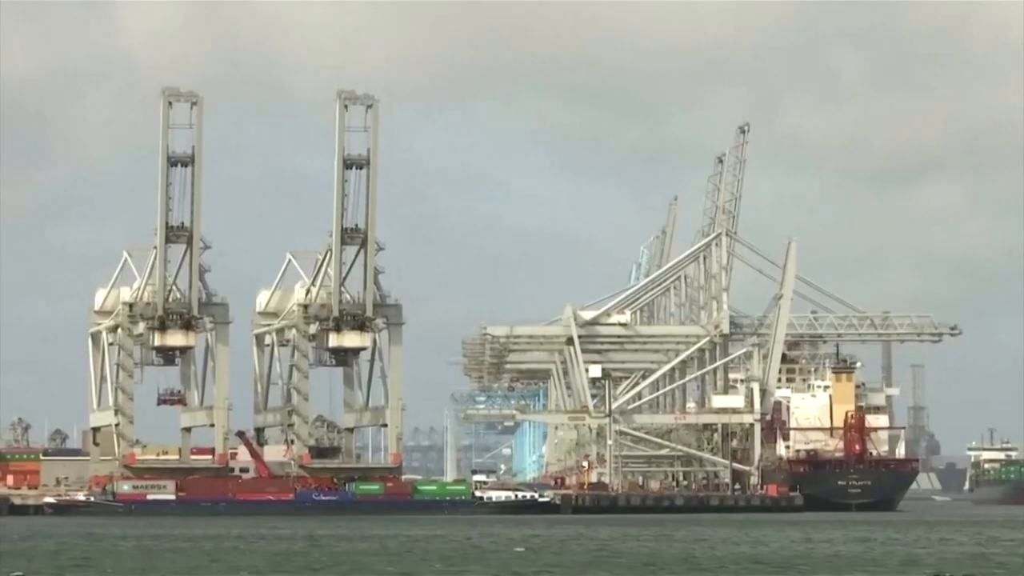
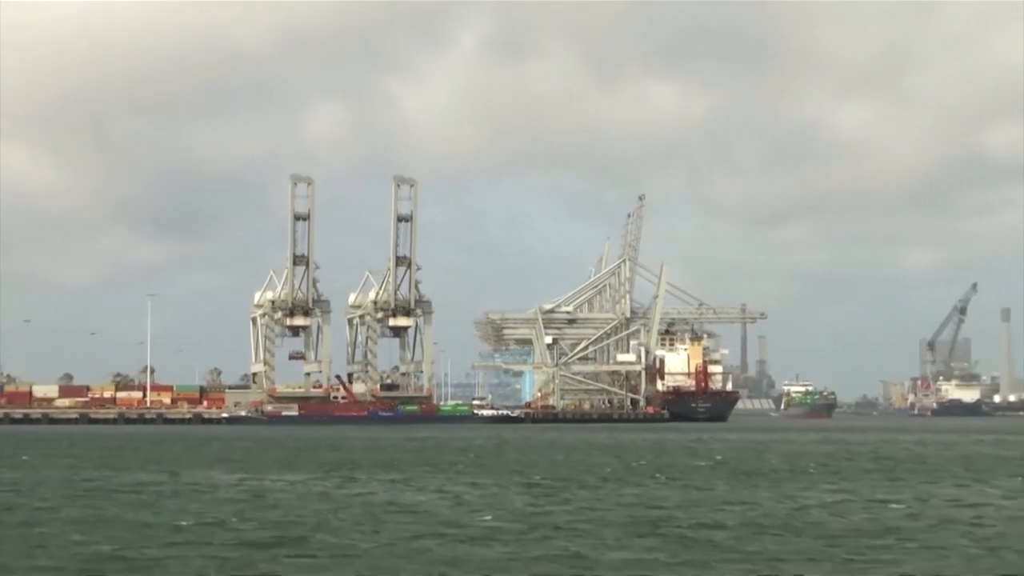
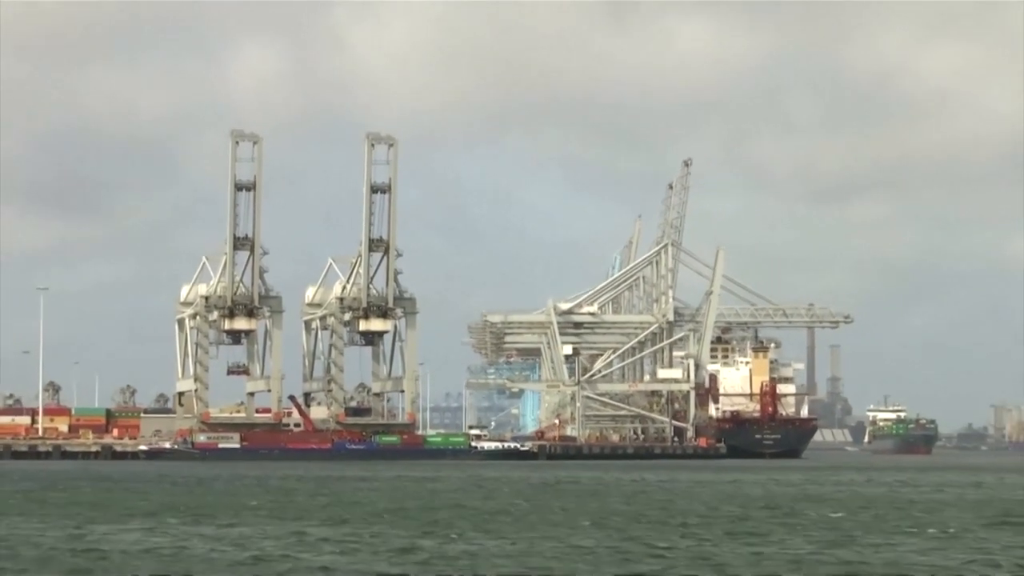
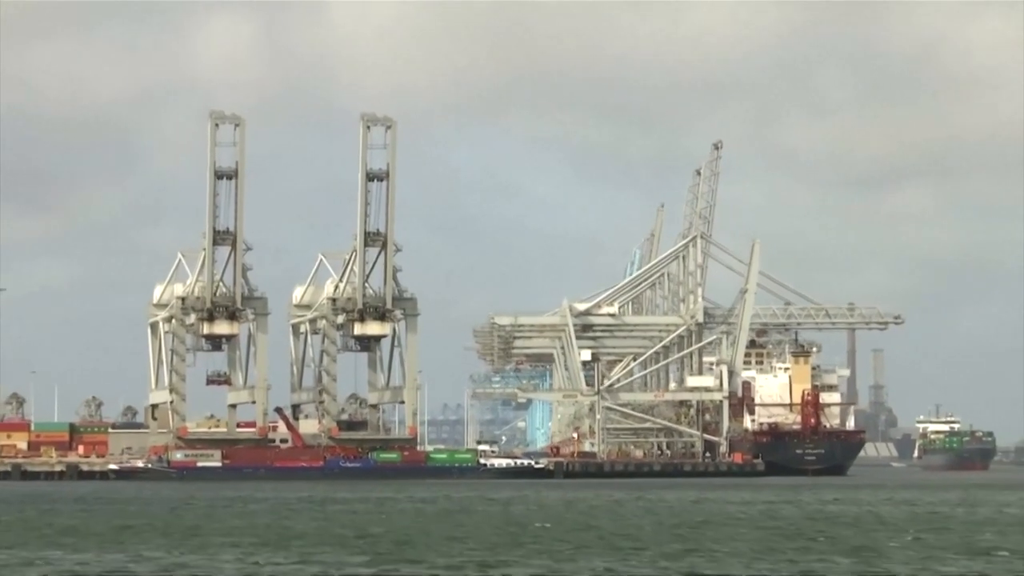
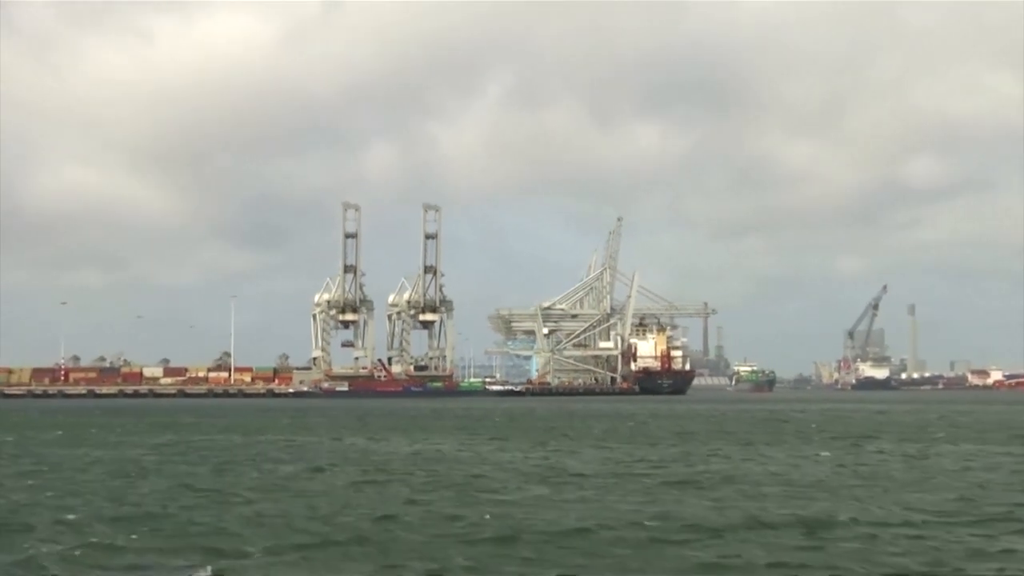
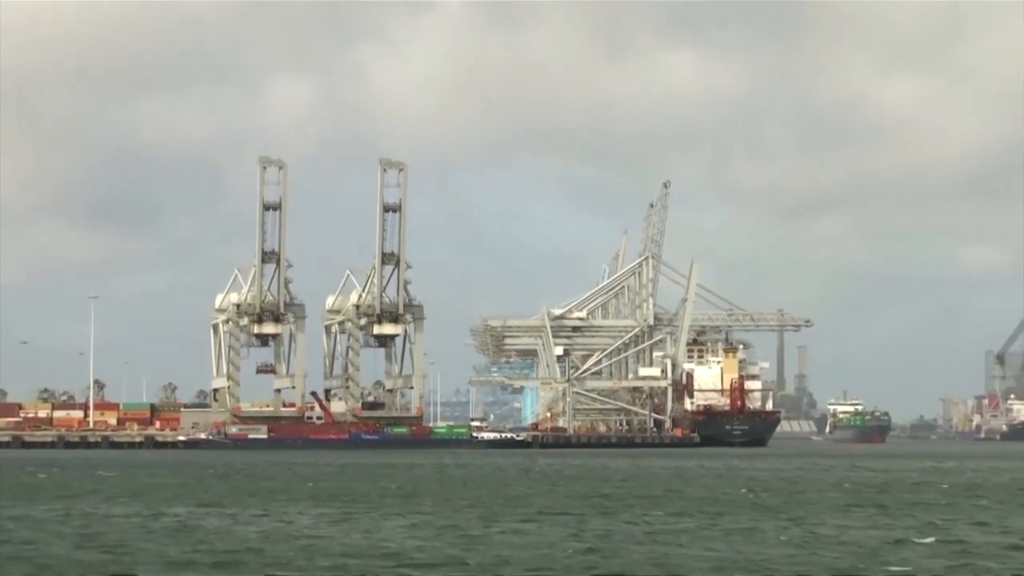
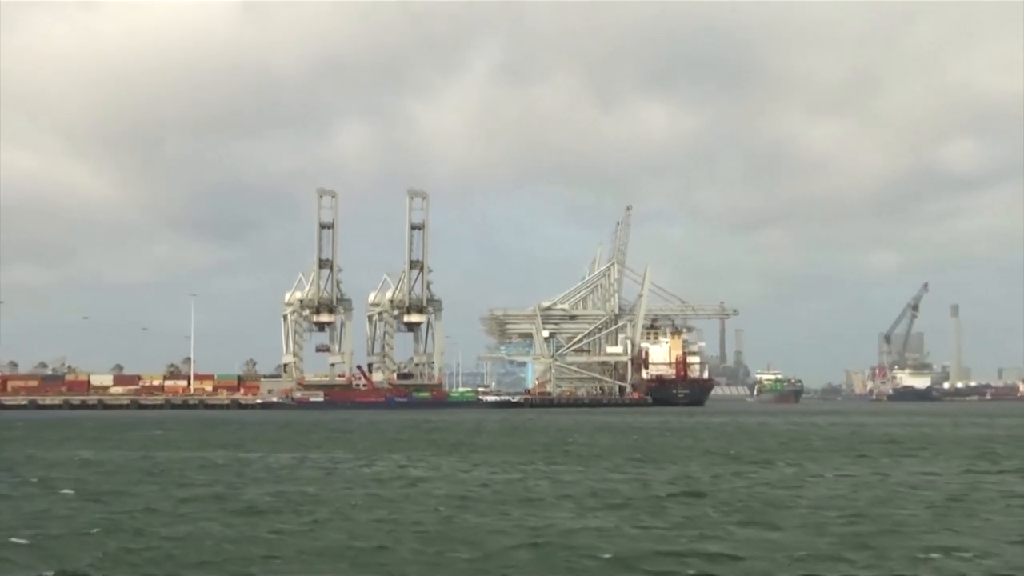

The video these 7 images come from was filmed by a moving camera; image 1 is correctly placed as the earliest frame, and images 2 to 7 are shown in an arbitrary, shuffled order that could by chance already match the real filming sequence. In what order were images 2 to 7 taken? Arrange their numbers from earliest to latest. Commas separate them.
4, 3, 6, 2, 7, 5
